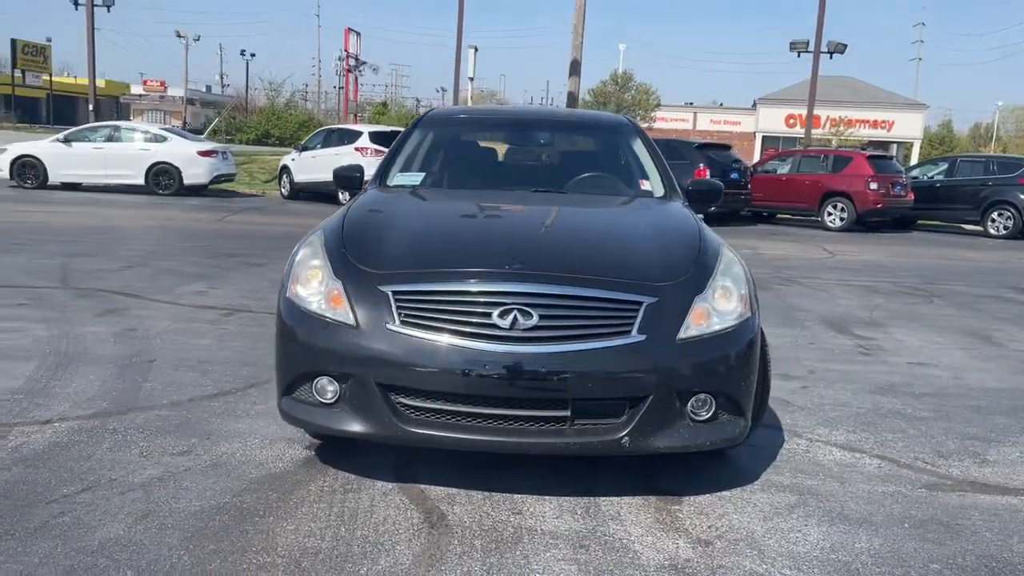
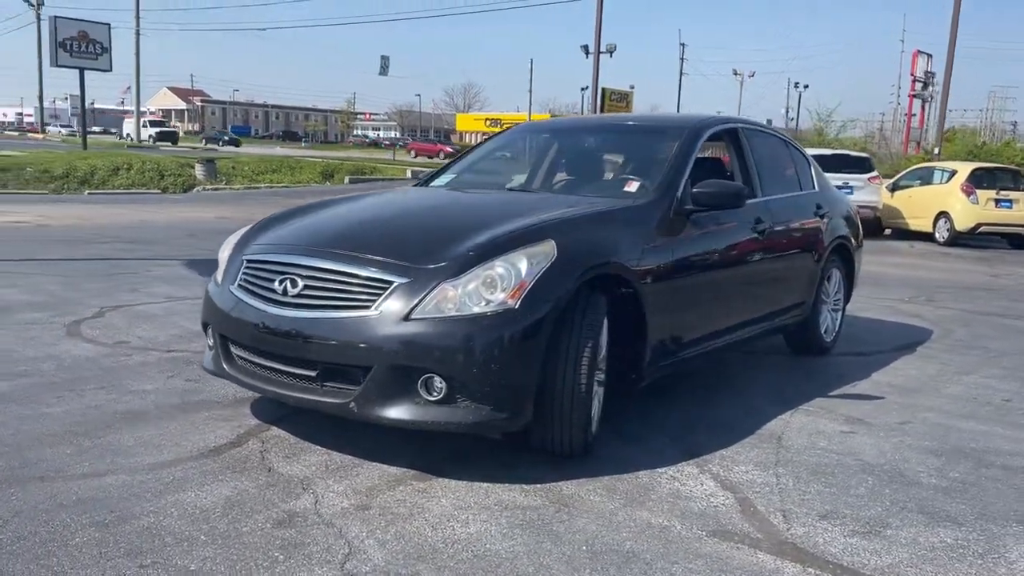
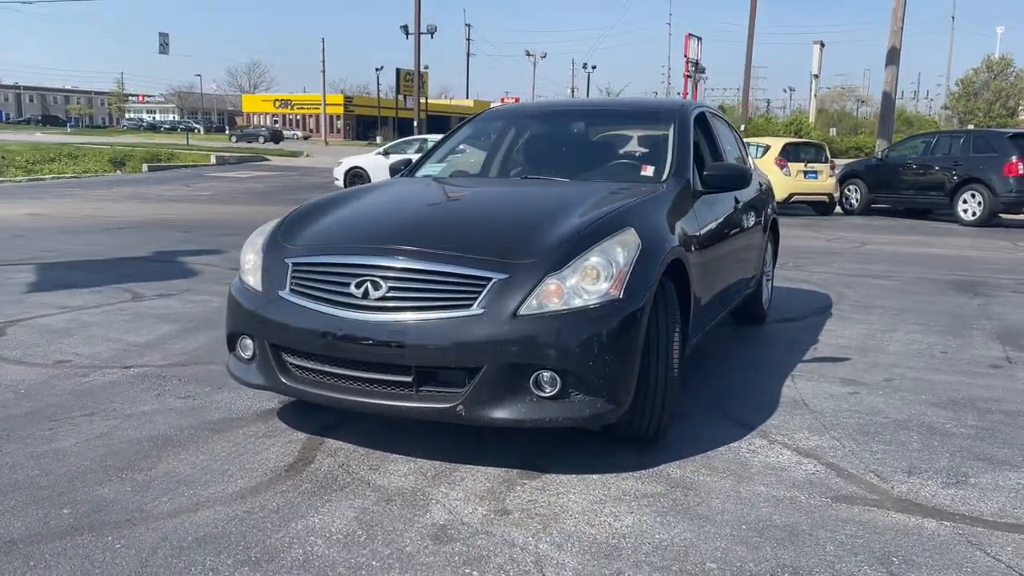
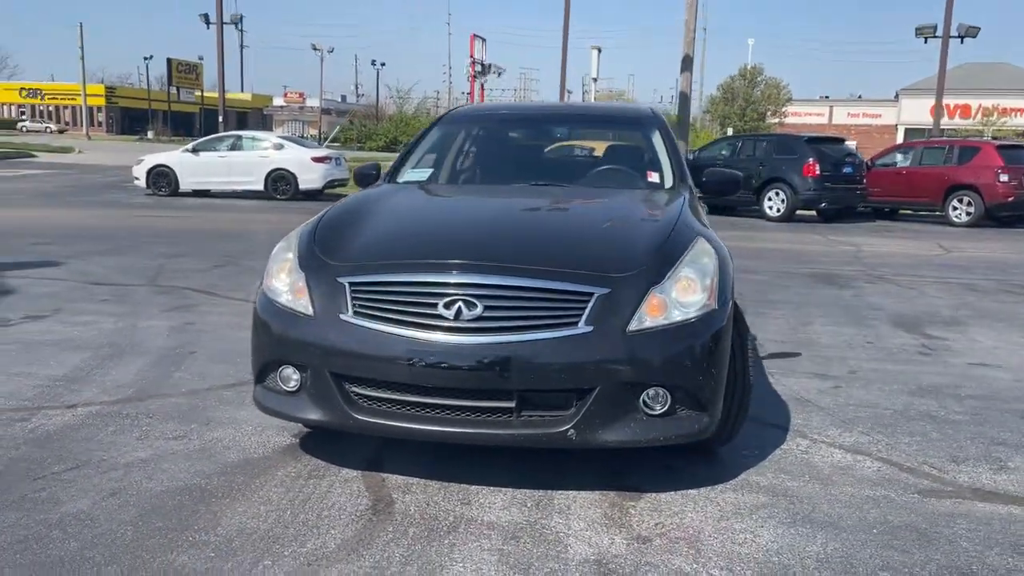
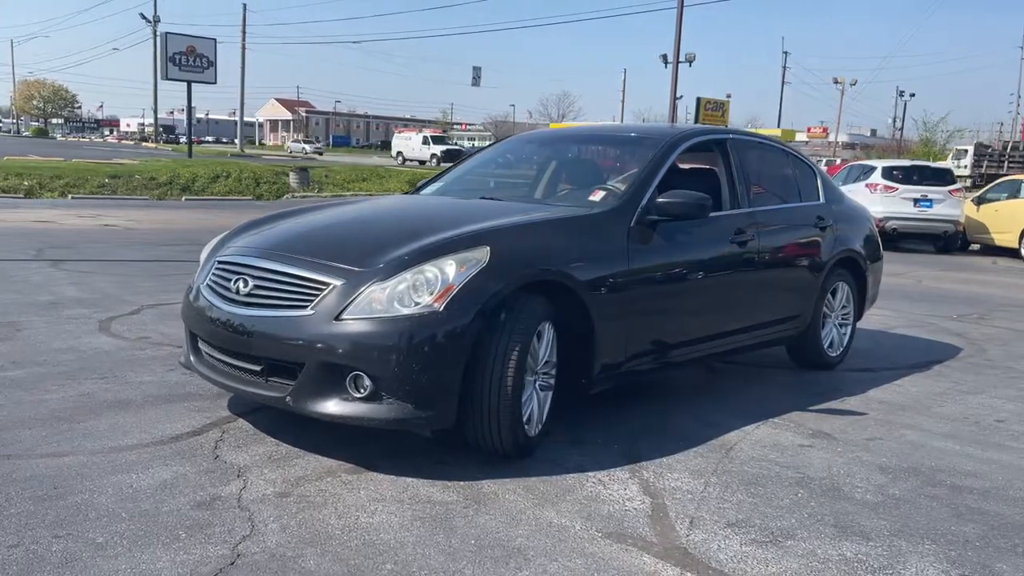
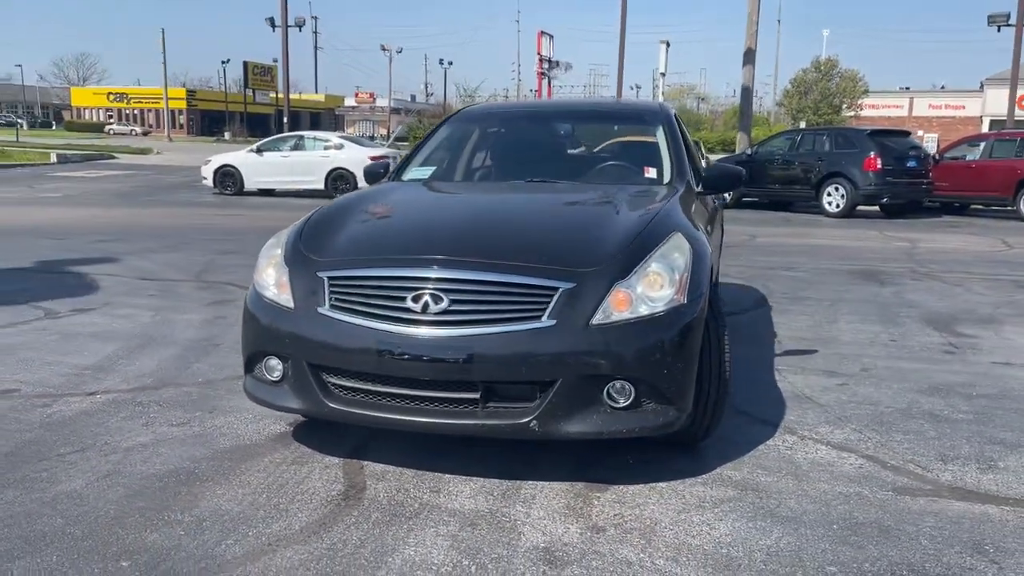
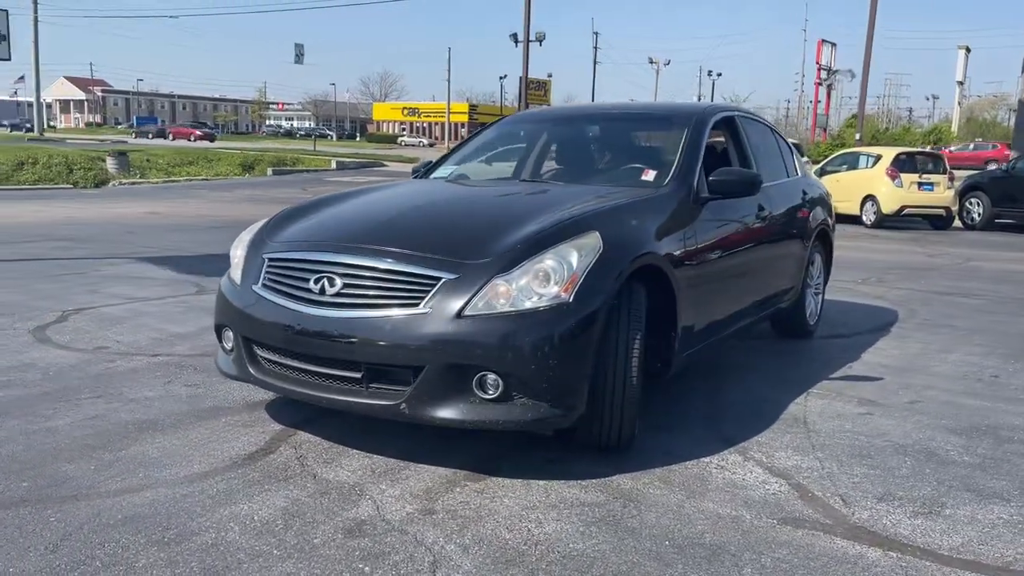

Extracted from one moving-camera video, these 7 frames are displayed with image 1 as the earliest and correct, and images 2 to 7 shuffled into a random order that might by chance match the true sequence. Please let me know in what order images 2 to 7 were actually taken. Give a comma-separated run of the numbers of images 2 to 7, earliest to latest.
4, 6, 3, 7, 2, 5
